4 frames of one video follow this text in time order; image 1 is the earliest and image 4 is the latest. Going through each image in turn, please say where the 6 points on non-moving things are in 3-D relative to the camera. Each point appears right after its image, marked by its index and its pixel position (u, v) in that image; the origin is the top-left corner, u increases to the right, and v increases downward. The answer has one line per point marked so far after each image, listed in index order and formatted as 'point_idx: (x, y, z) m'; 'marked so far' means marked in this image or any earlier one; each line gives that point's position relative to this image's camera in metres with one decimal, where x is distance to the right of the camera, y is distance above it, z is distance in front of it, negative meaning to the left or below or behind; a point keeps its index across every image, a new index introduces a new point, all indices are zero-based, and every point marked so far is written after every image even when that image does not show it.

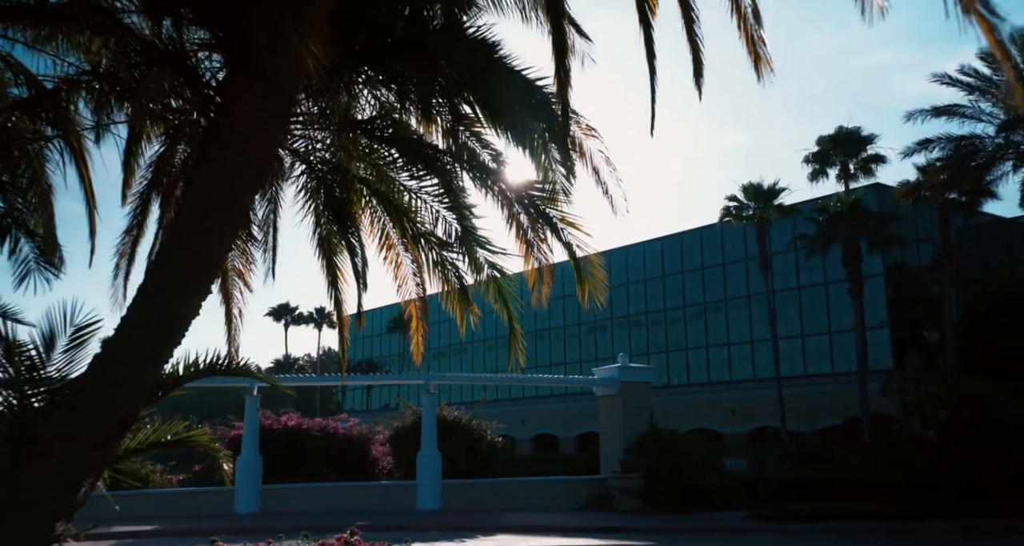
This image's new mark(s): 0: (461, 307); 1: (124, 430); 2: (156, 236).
0: (-0.5, -0.4, +8.7) m
1: (-2.1, -0.8, +4.6) m
2: (-3.7, +0.4, +8.8) m
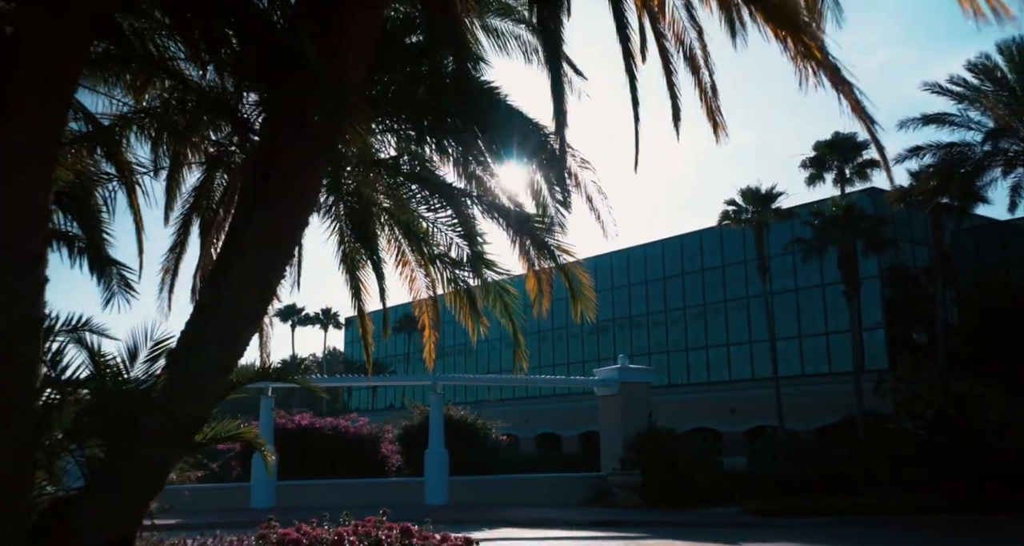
0: (-0.4, -0.5, +9.7) m
1: (-2.1, -1.0, +5.6) m
2: (-3.7, +0.2, +9.8) m
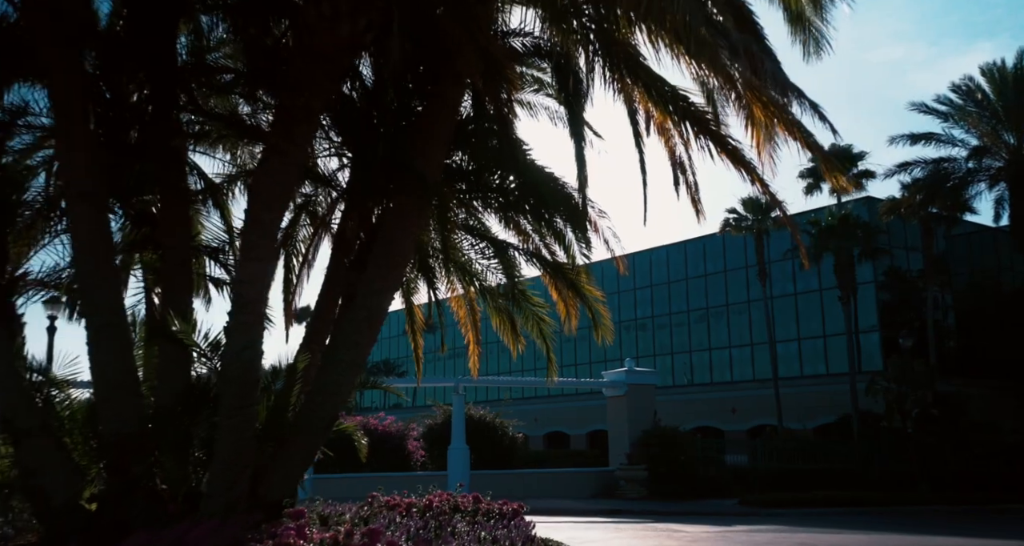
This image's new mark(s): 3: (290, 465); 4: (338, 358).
0: (0.0, -0.9, +11.9) m
1: (-1.7, -1.4, +7.8) m
2: (-3.3, -0.2, +12.0) m
3: (-2.0, -1.7, +7.5) m
4: (-1.6, -0.8, +7.8) m
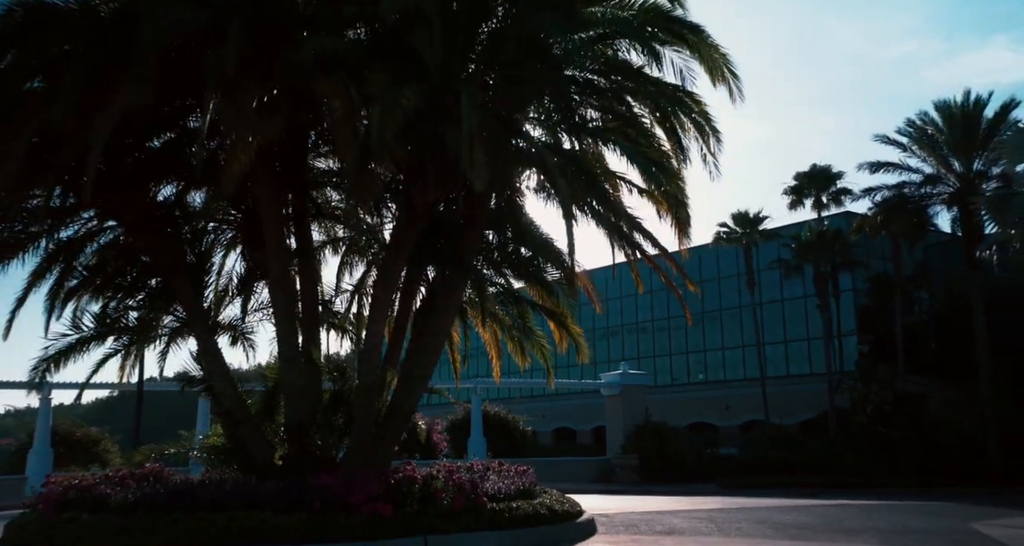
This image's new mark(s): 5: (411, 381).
0: (+0.2, -1.6, +16.6) m
1: (-1.5, -2.1, +12.5) m
2: (-3.1, -0.9, +16.8) m
3: (-1.9, -2.5, +12.2) m
4: (-1.5, -1.5, +12.5) m
5: (-1.5, -1.6, +12.4) m
